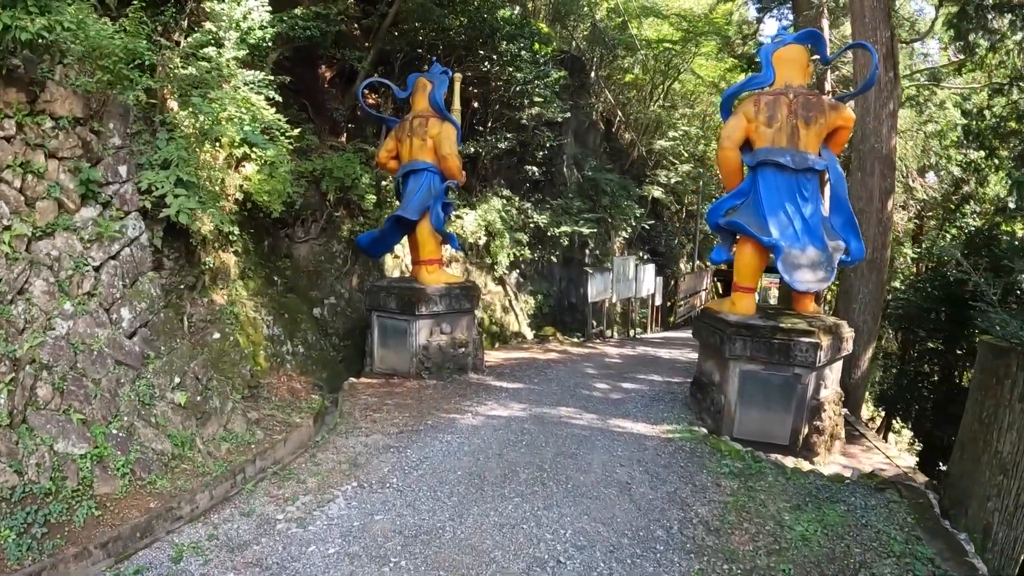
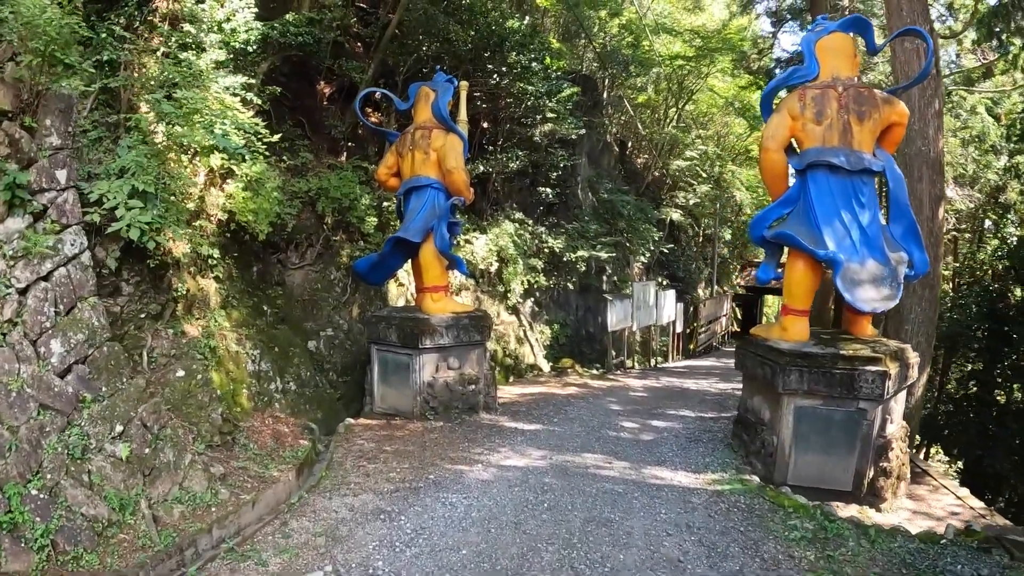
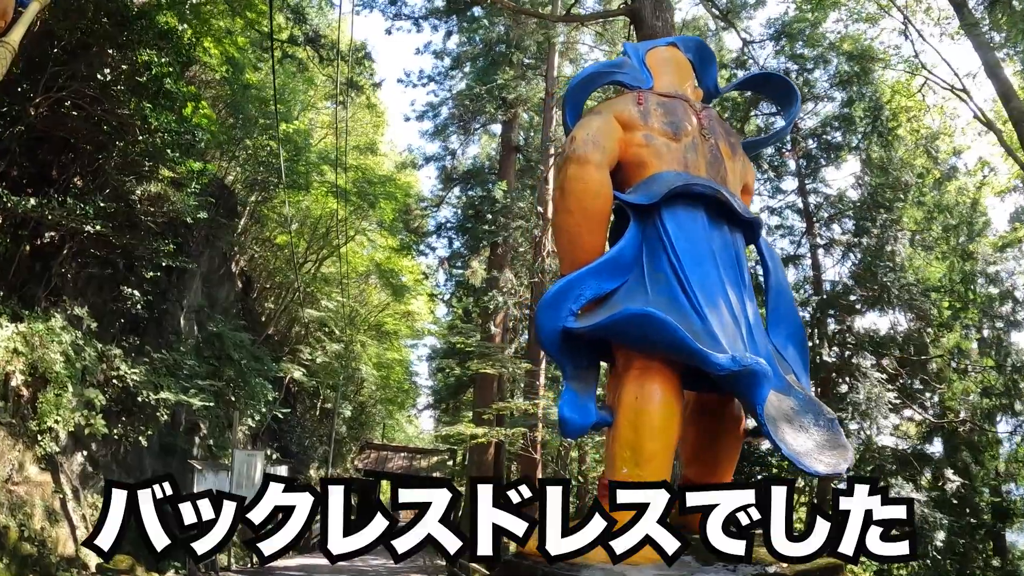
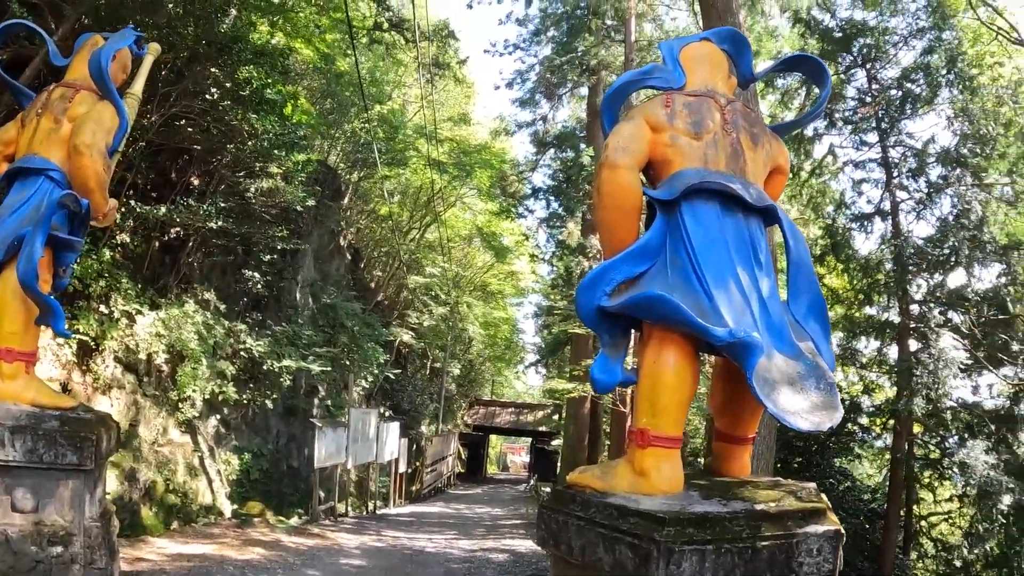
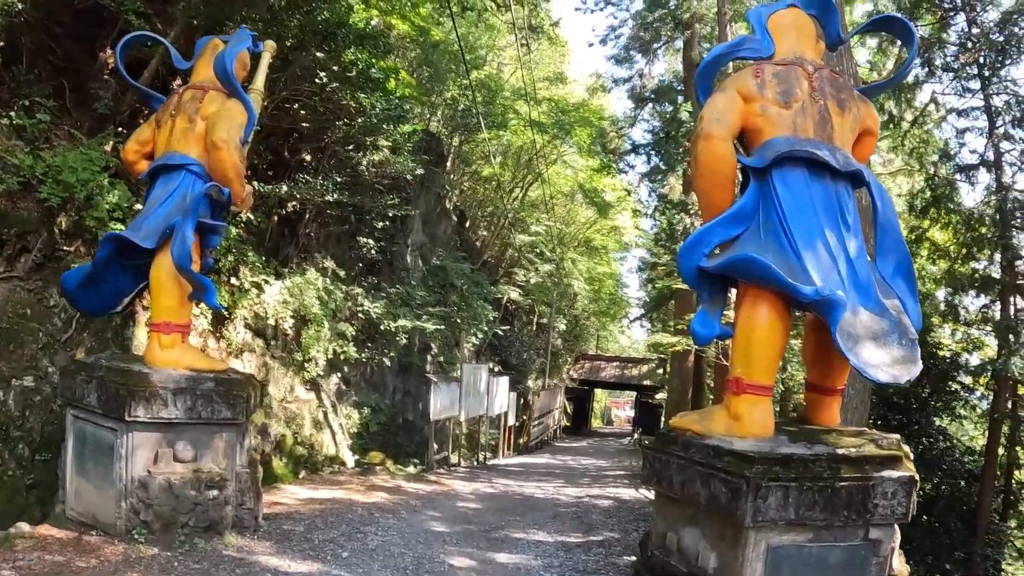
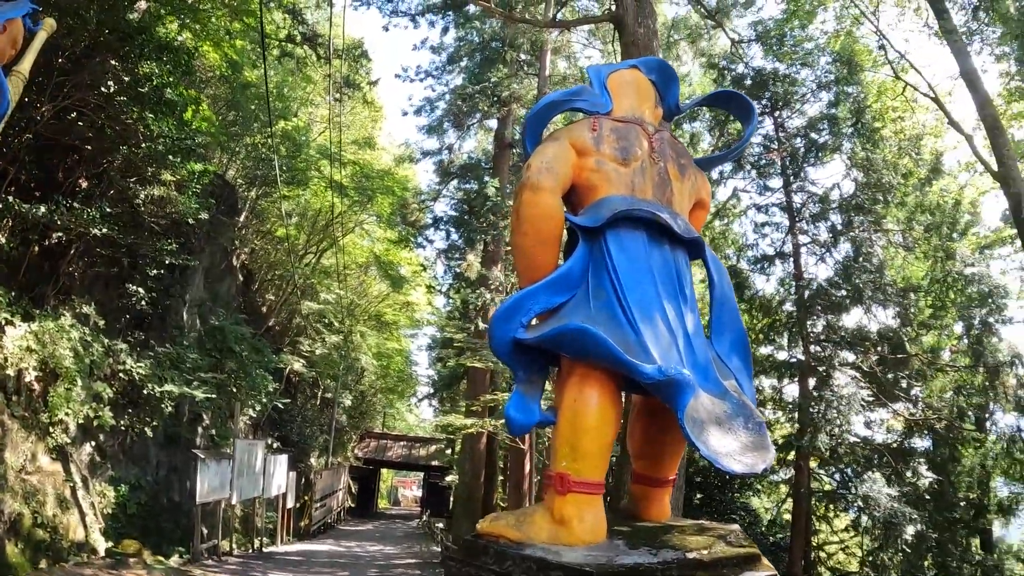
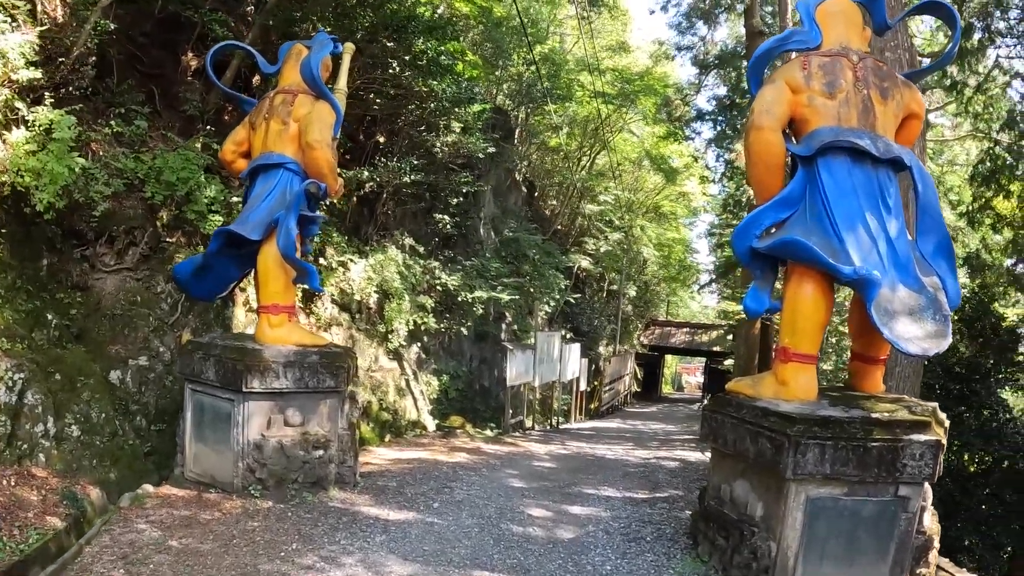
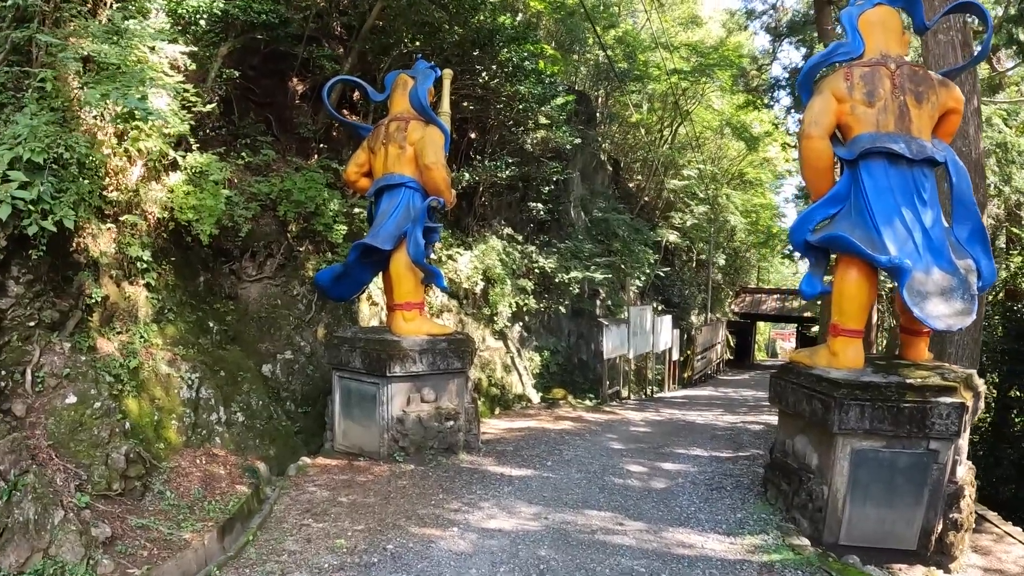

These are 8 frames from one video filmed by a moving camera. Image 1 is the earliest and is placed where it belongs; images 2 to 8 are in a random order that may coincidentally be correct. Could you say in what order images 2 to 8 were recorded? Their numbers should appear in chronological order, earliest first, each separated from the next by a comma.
2, 8, 7, 5, 4, 6, 3
